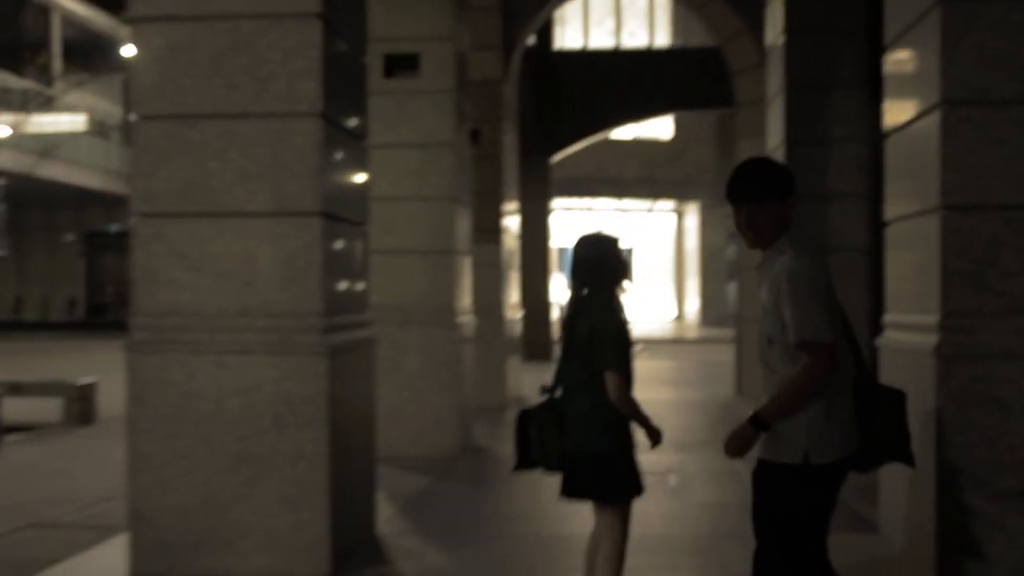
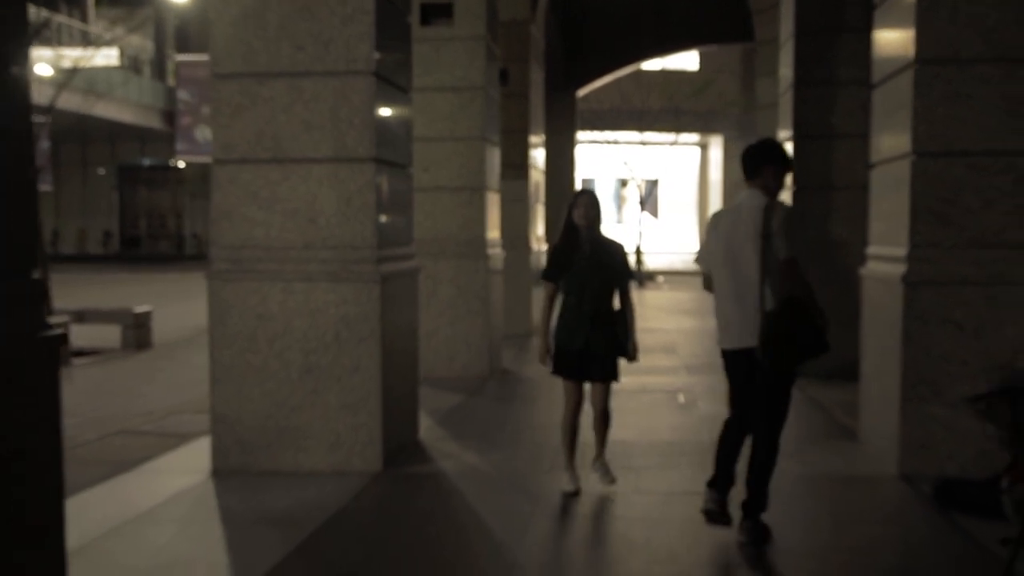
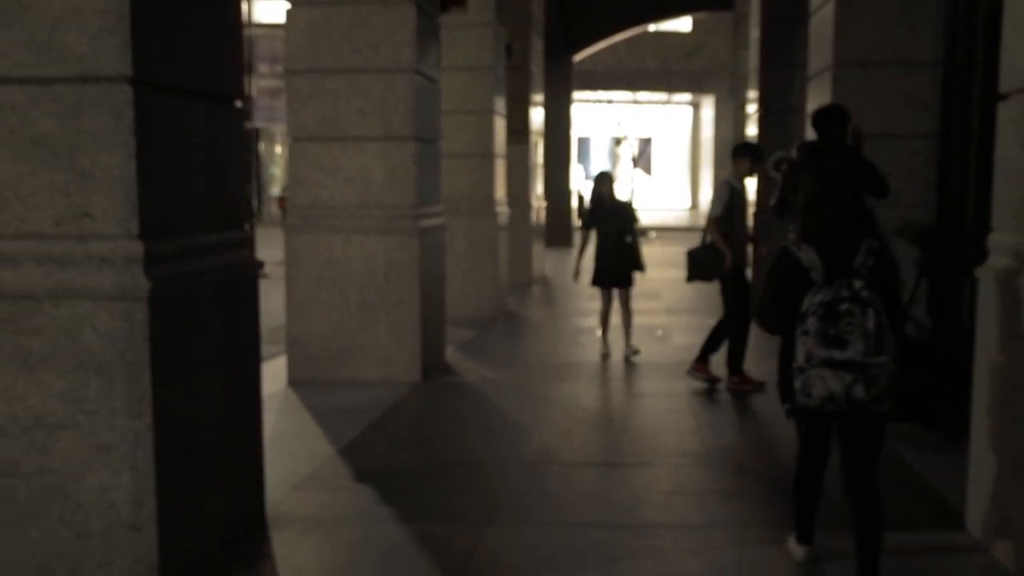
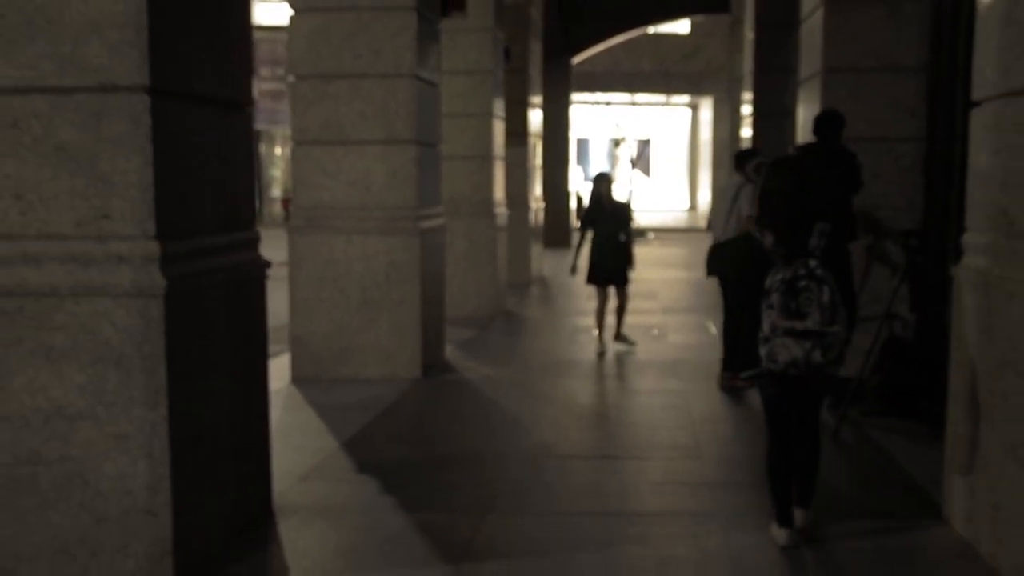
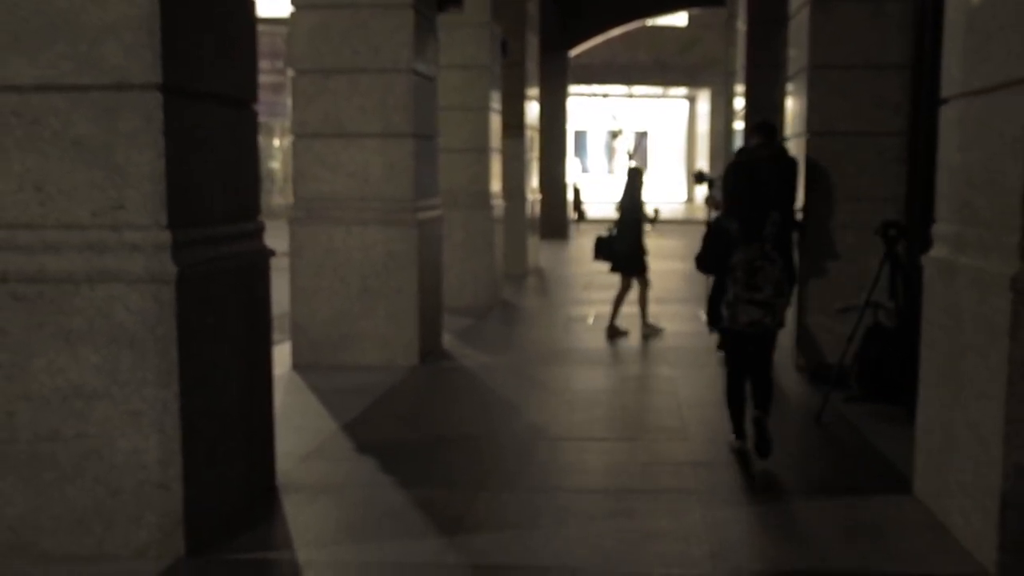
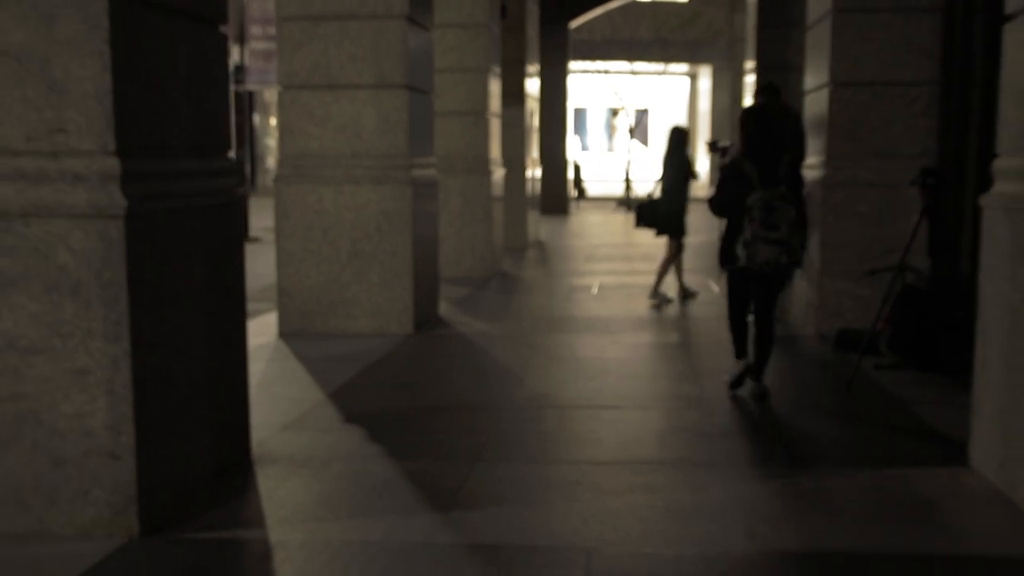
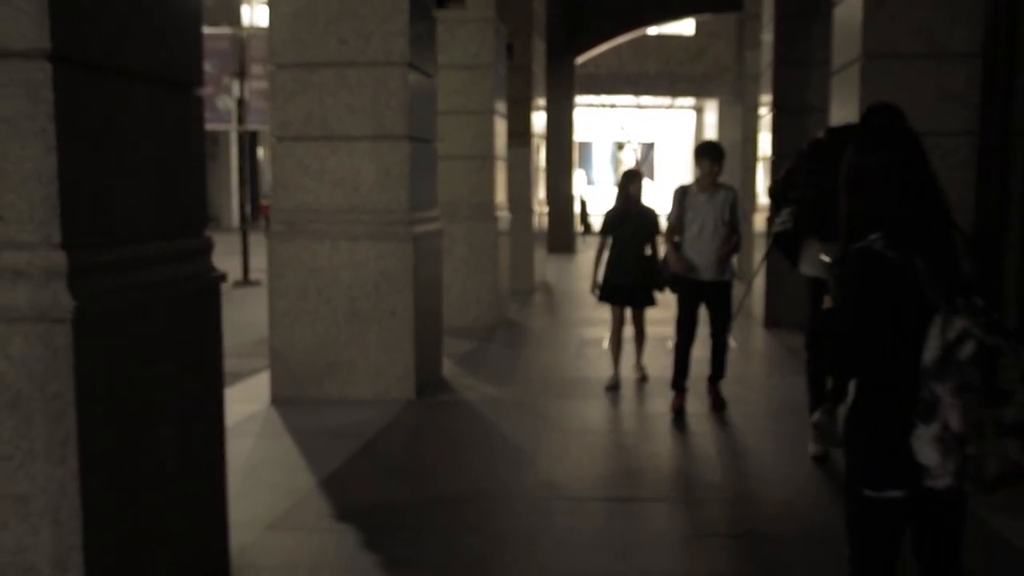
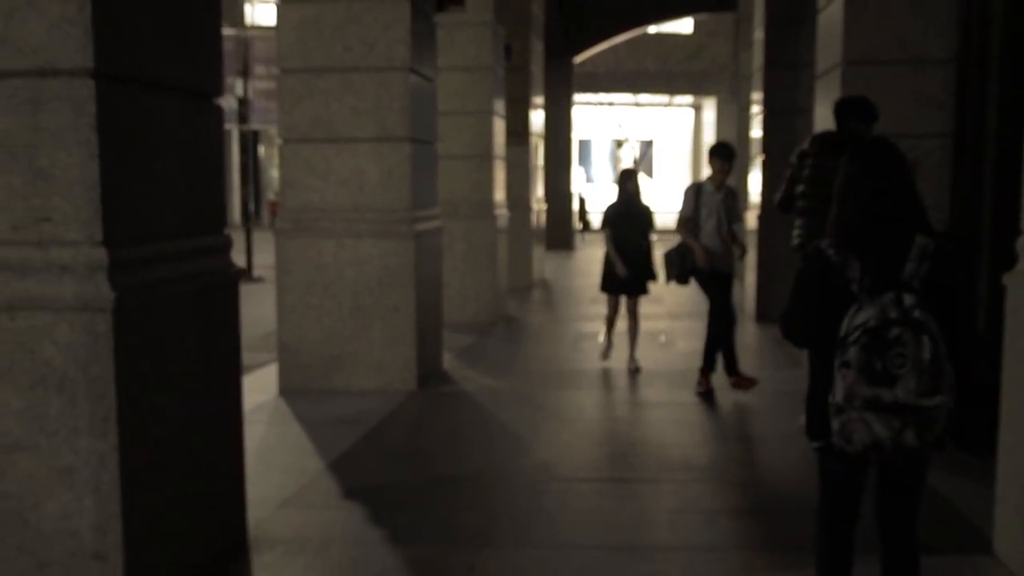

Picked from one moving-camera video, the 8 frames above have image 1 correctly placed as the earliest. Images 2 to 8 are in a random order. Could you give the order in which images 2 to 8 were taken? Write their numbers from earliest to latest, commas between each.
2, 7, 8, 3, 4, 5, 6
